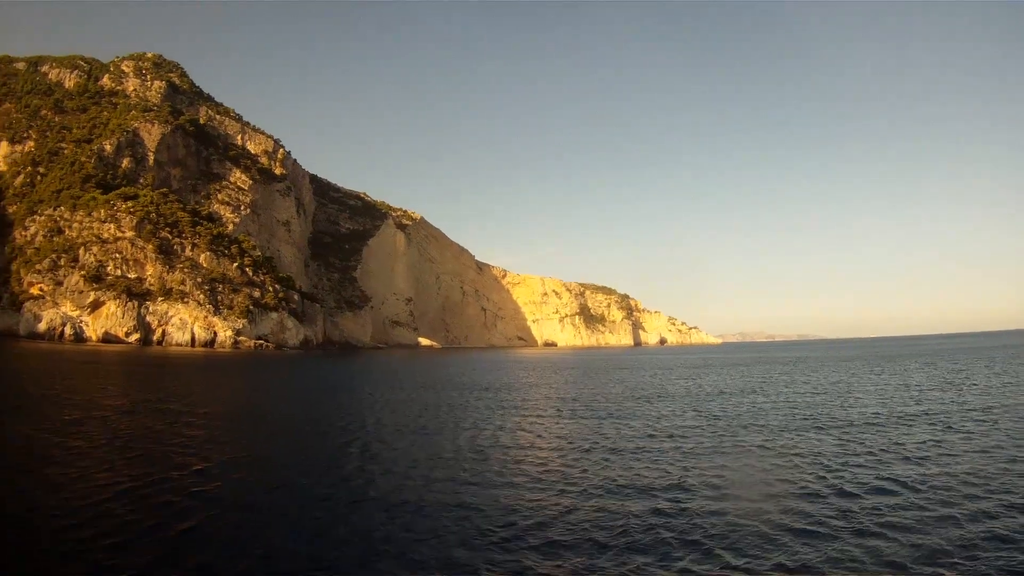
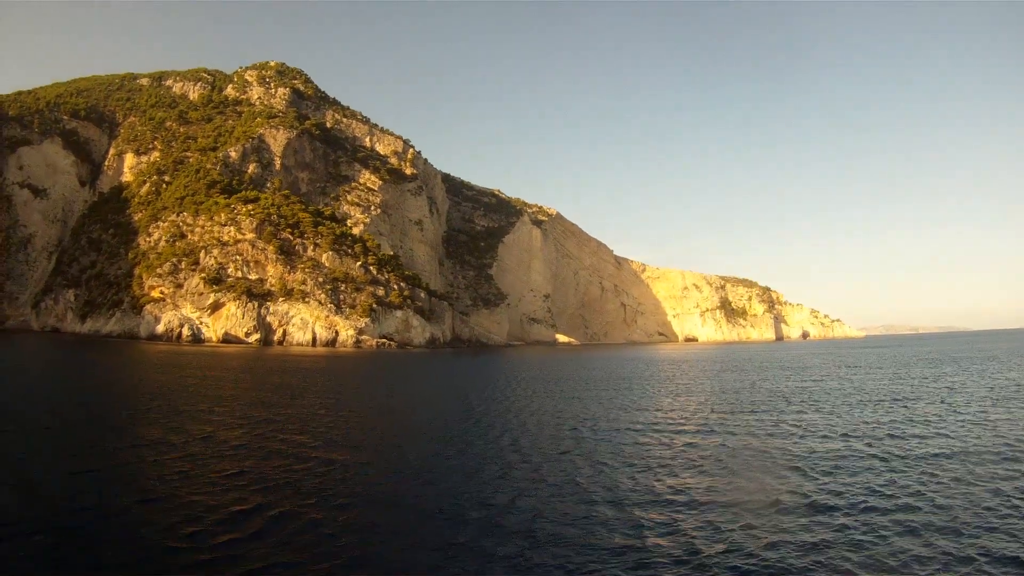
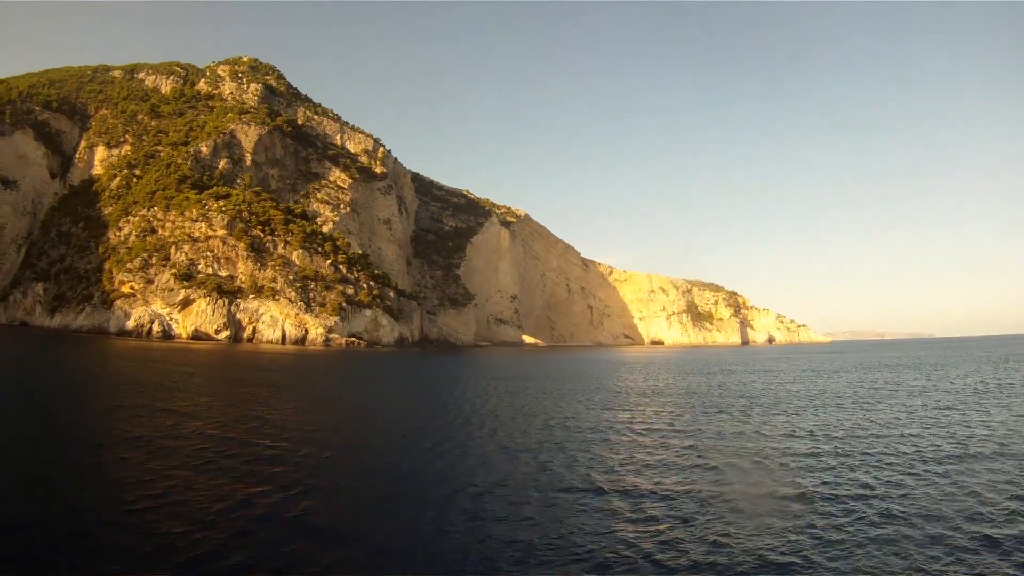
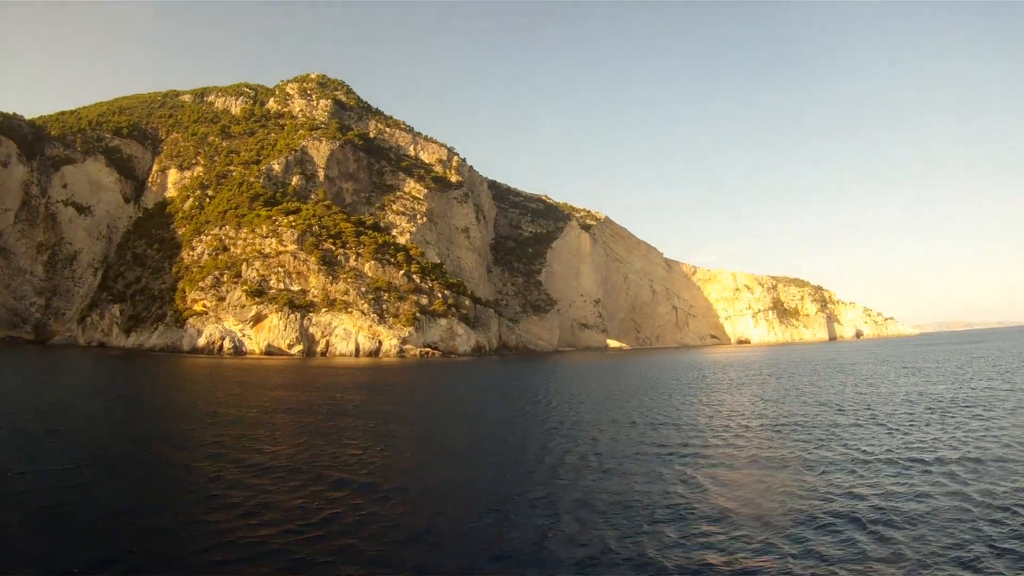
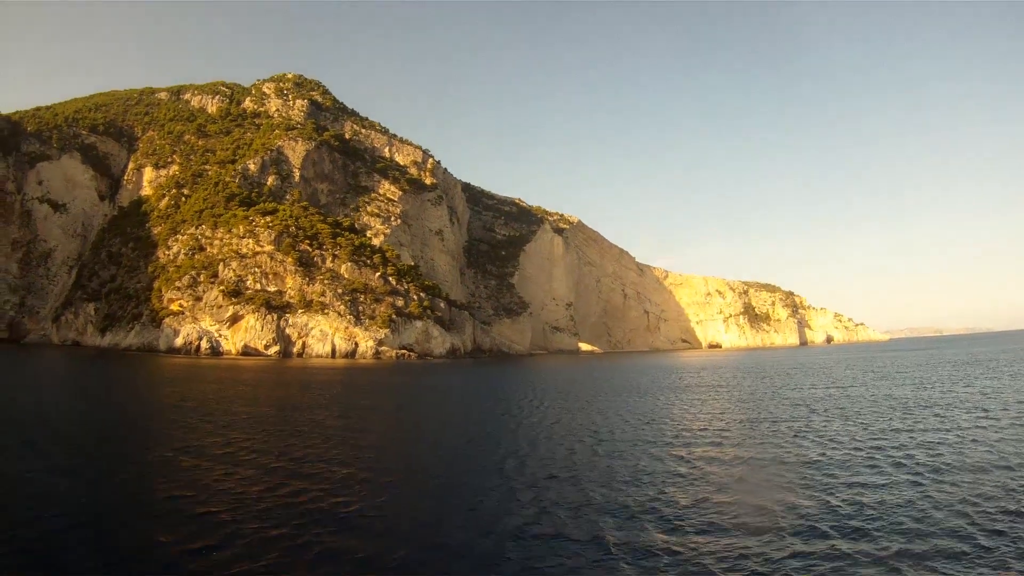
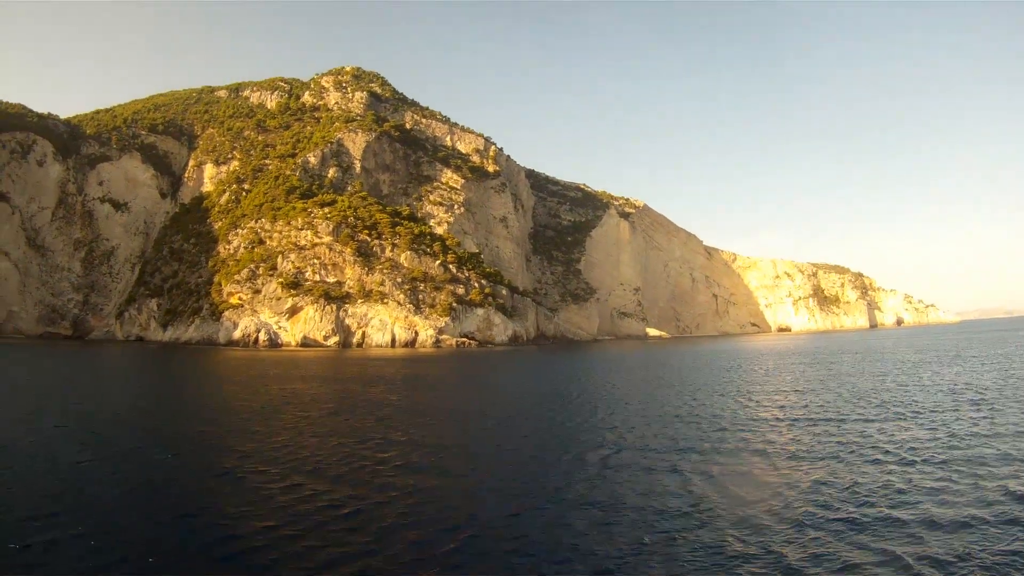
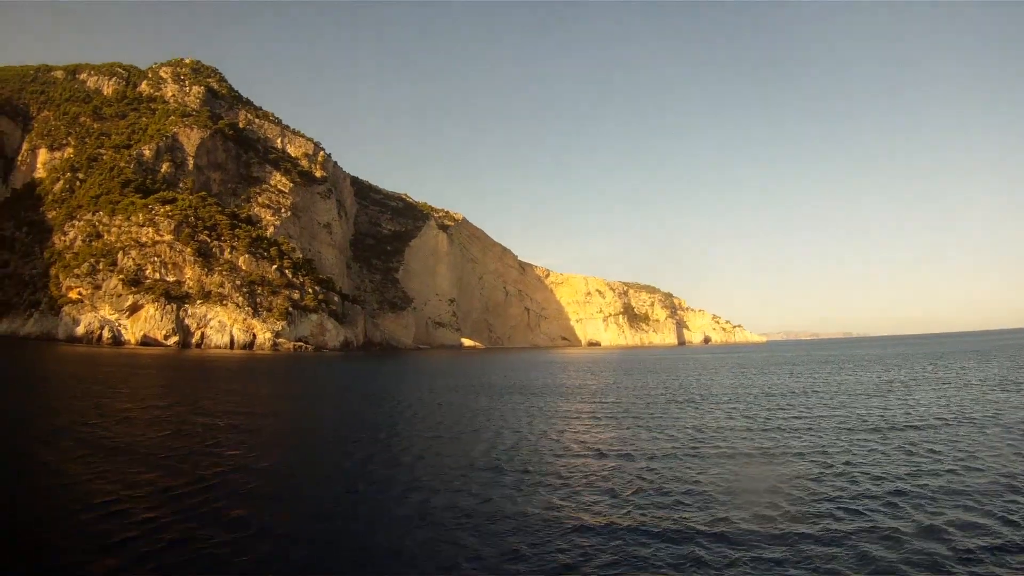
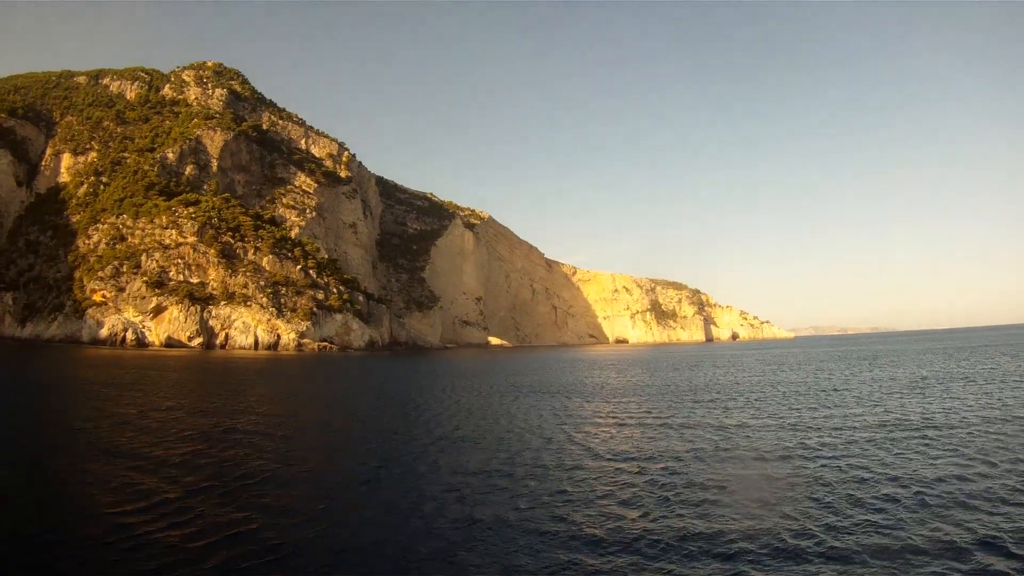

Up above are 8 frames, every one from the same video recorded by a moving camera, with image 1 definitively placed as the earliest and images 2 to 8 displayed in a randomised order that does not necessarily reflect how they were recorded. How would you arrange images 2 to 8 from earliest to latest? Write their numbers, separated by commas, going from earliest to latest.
7, 8, 3, 2, 5, 4, 6
